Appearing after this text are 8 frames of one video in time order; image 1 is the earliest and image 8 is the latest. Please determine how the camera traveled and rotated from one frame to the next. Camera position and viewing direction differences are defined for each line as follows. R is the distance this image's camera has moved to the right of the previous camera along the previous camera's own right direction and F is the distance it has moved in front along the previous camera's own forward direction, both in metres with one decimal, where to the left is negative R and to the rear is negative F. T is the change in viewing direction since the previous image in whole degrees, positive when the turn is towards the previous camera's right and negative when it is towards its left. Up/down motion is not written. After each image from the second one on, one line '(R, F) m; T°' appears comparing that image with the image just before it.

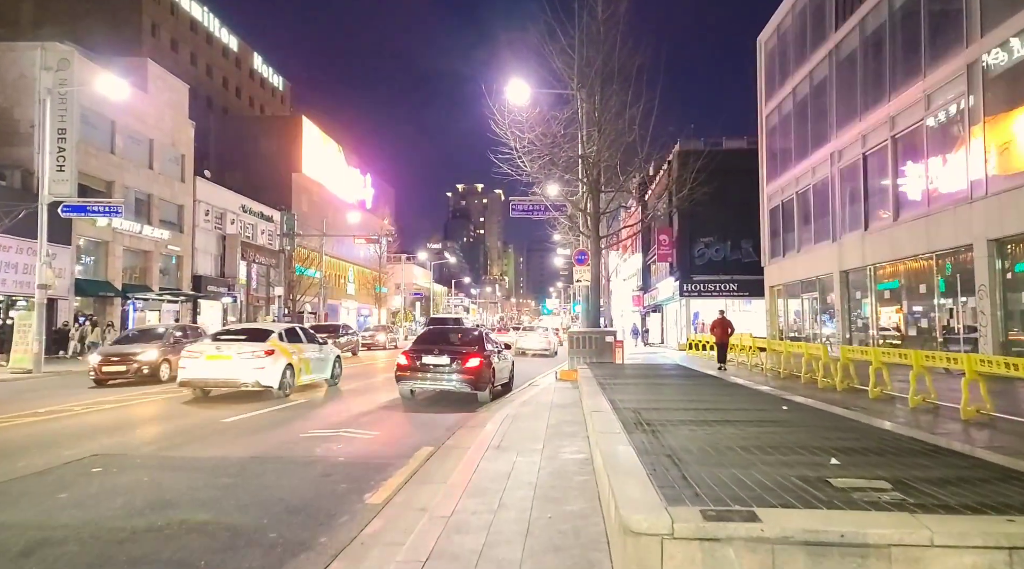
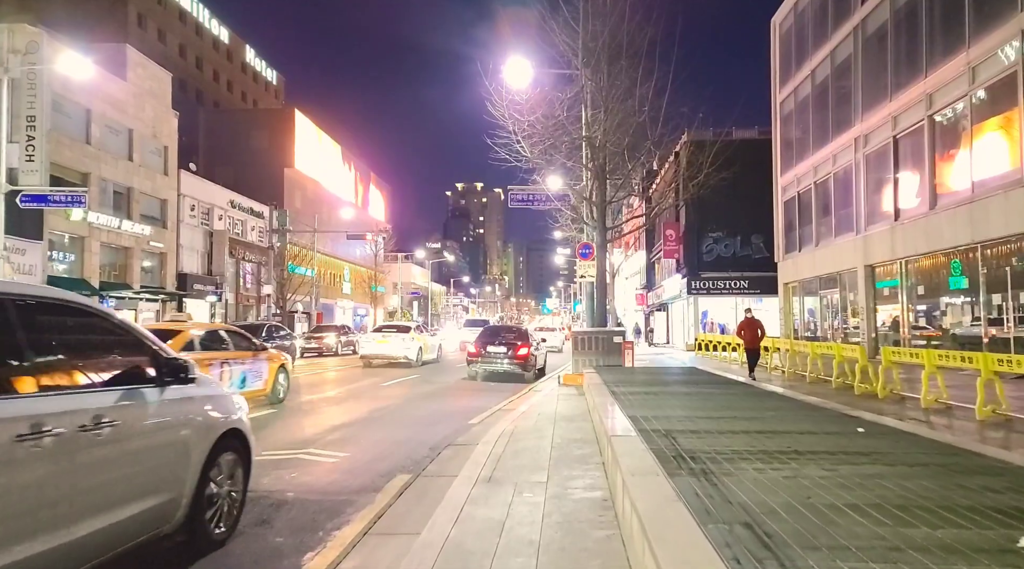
(0.0, +1.8) m; 0°
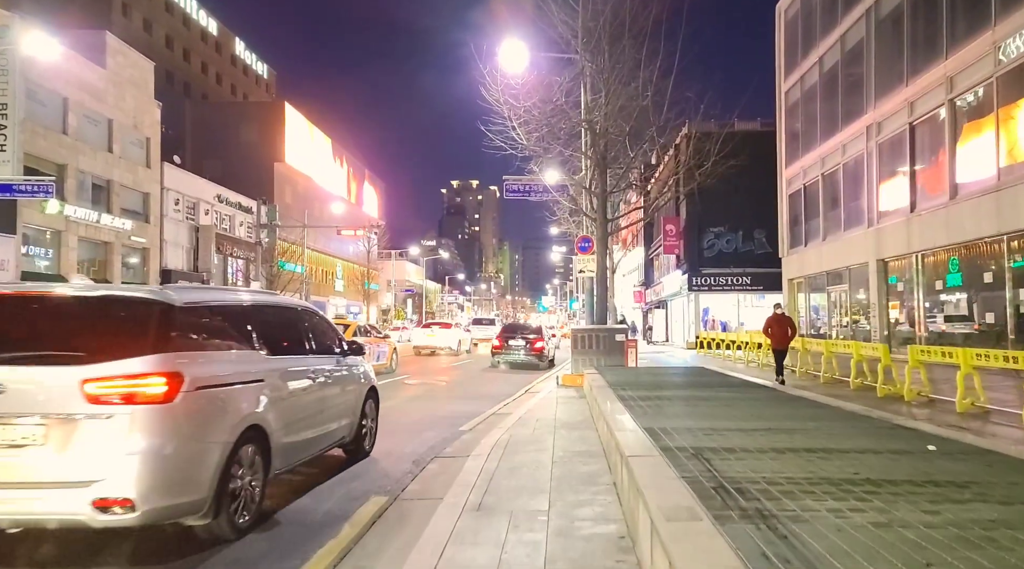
(0.0, +1.1) m; 0°
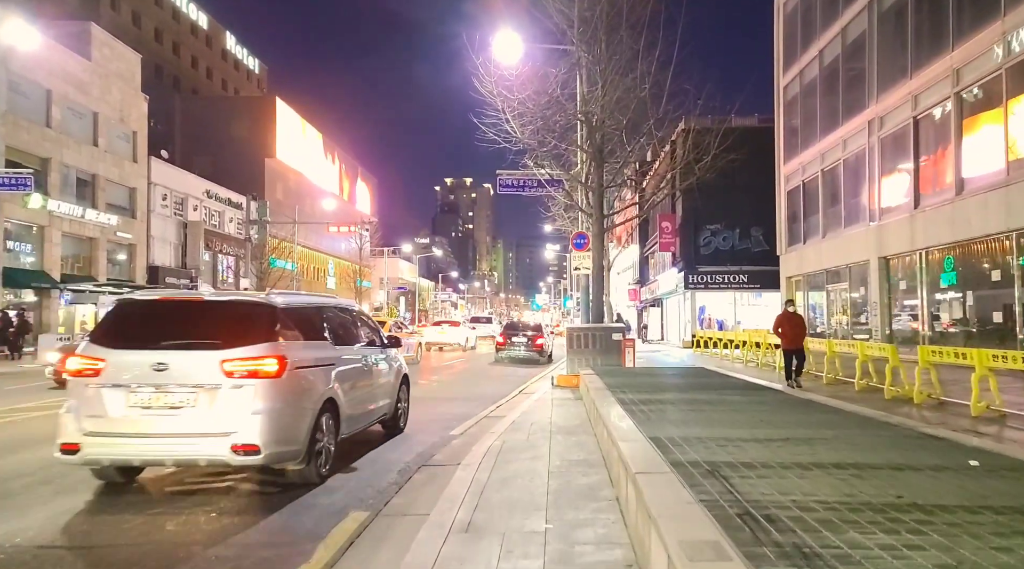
(0.0, +0.5) m; 0°
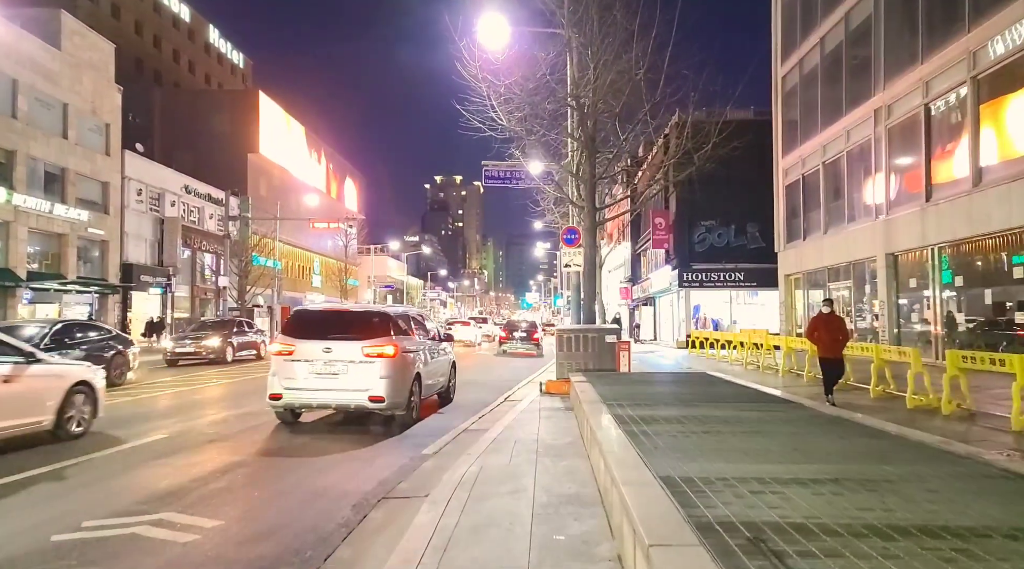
(+0.1, +1.2) m; +1°
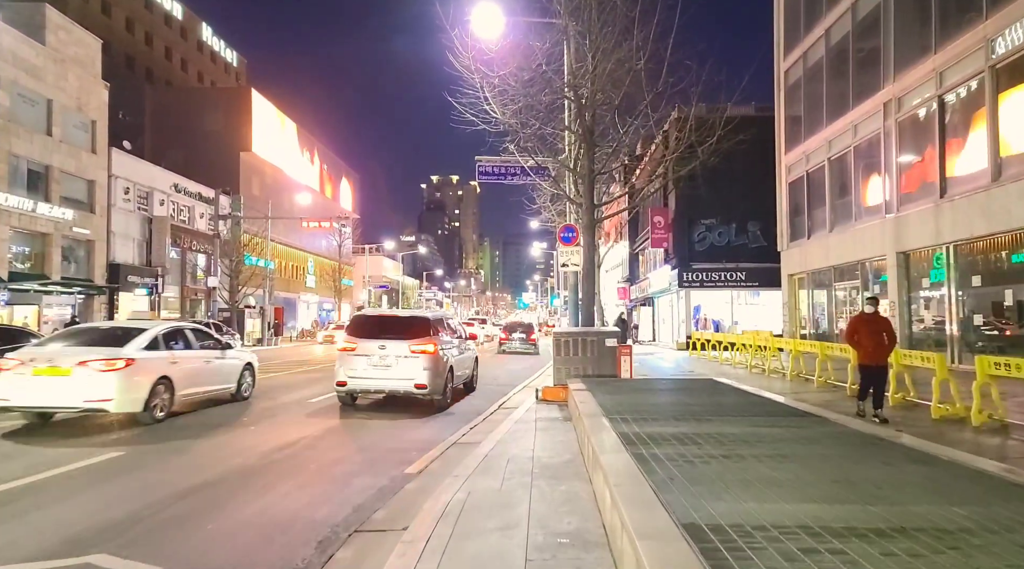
(0.0, +0.8) m; 0°
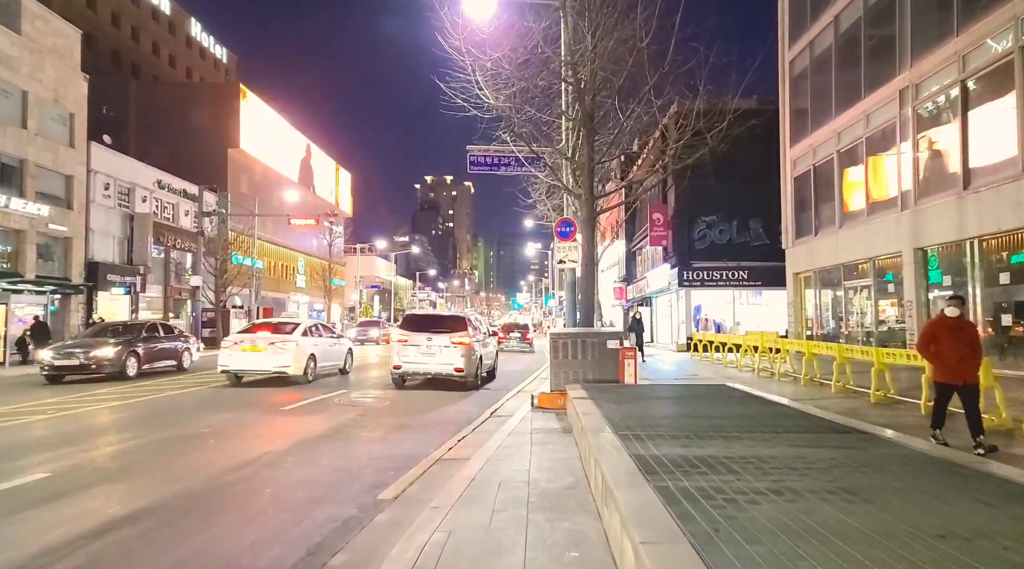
(0.0, +1.1) m; 0°
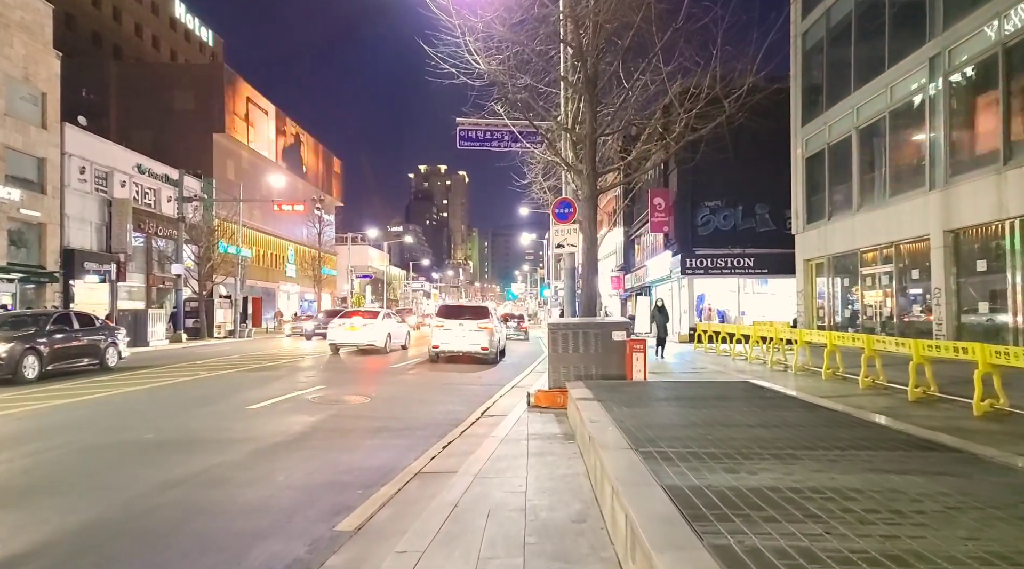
(0.0, +1.4) m; 0°
